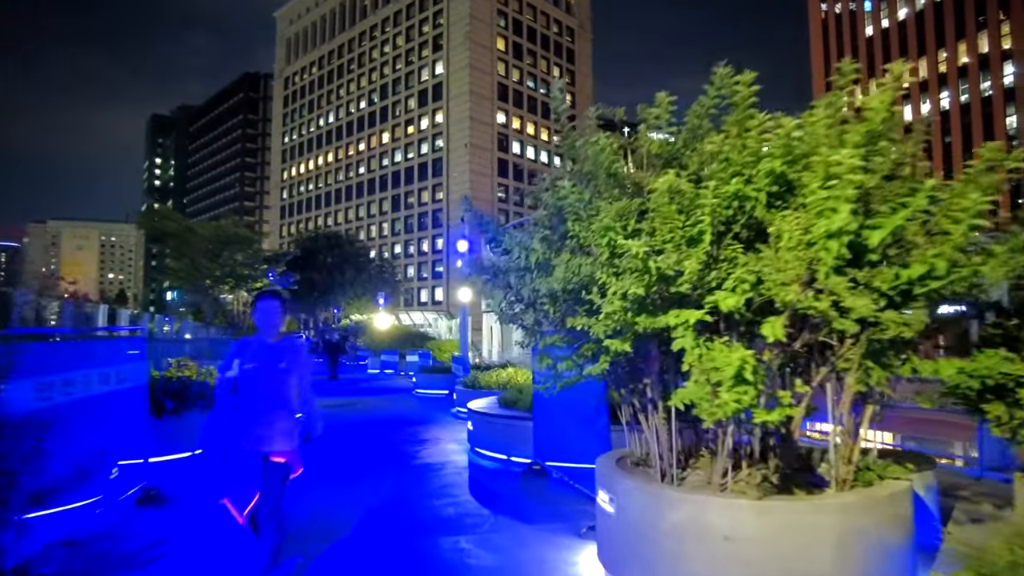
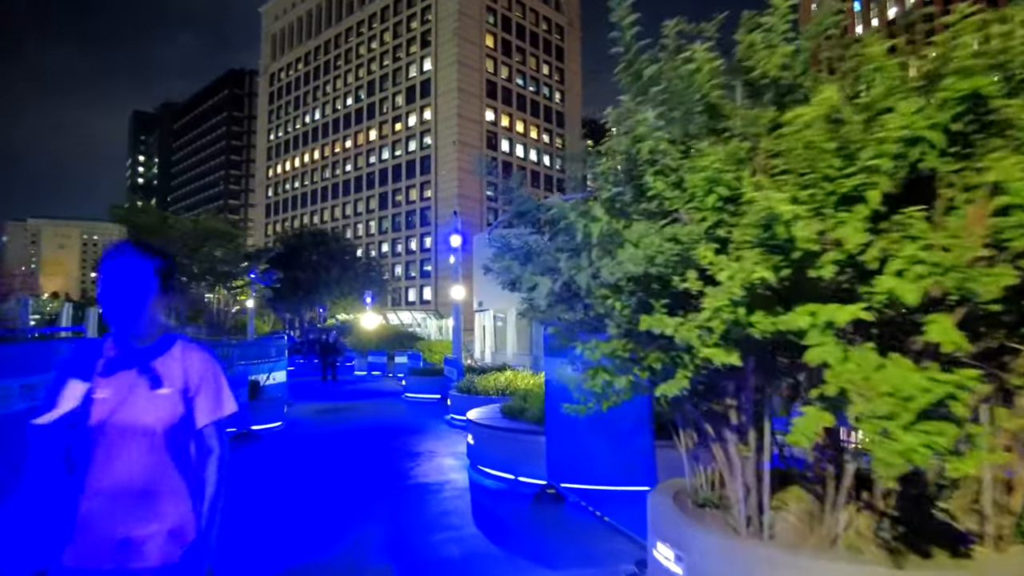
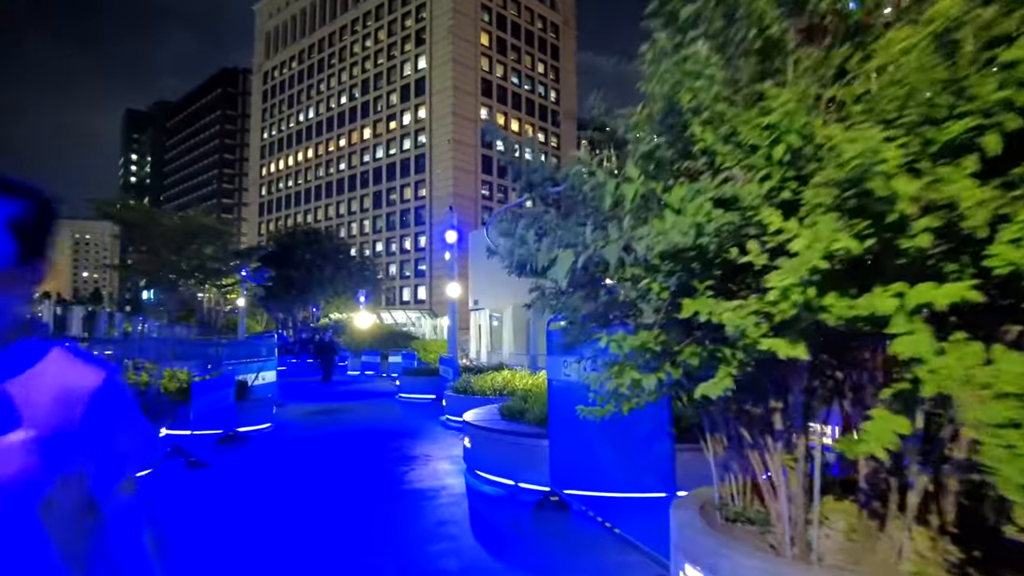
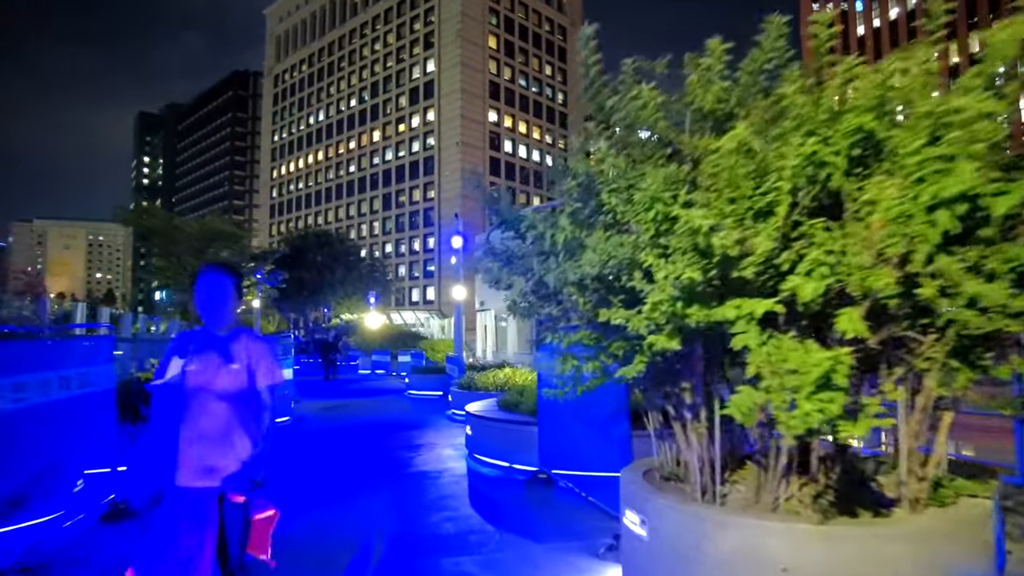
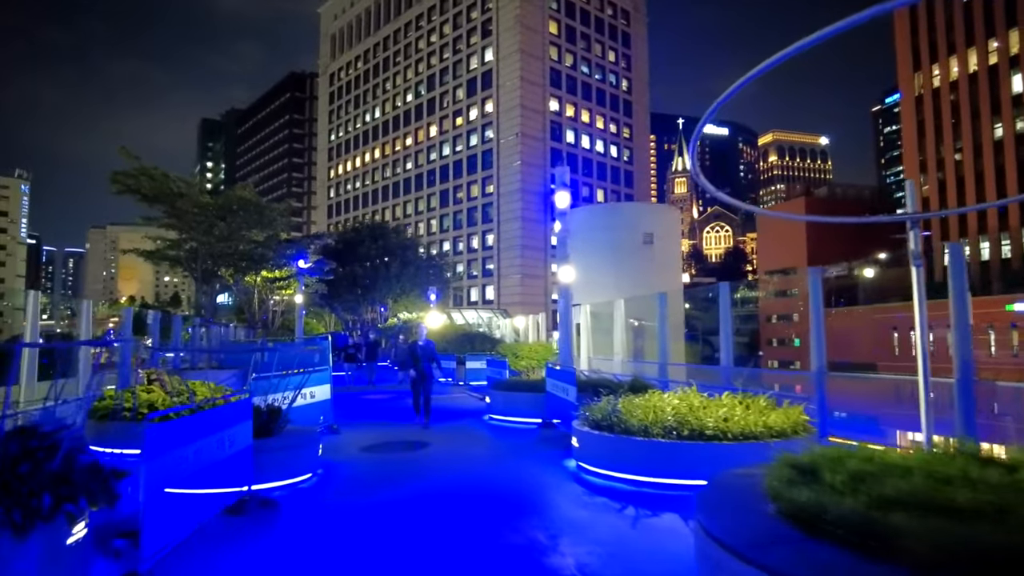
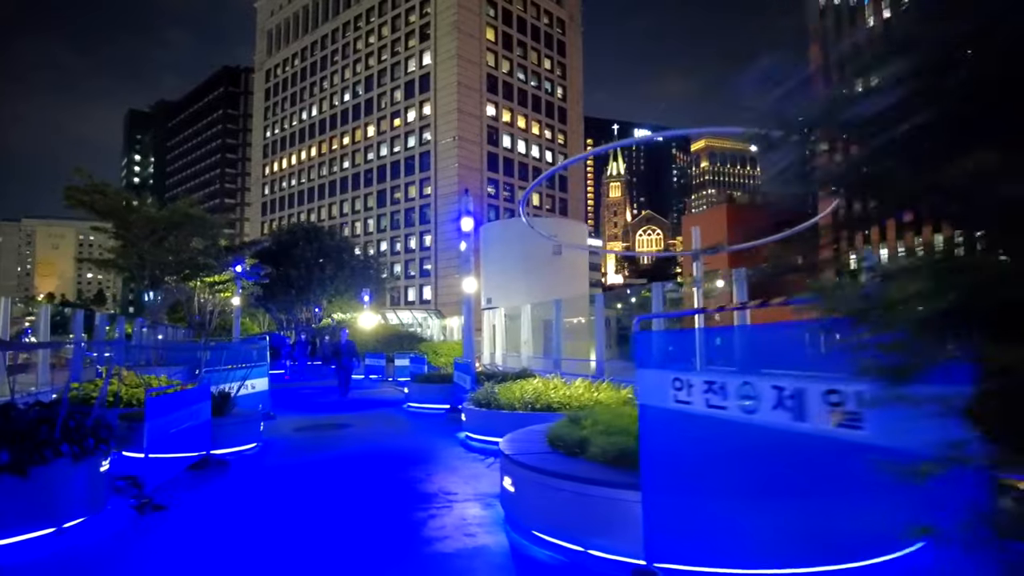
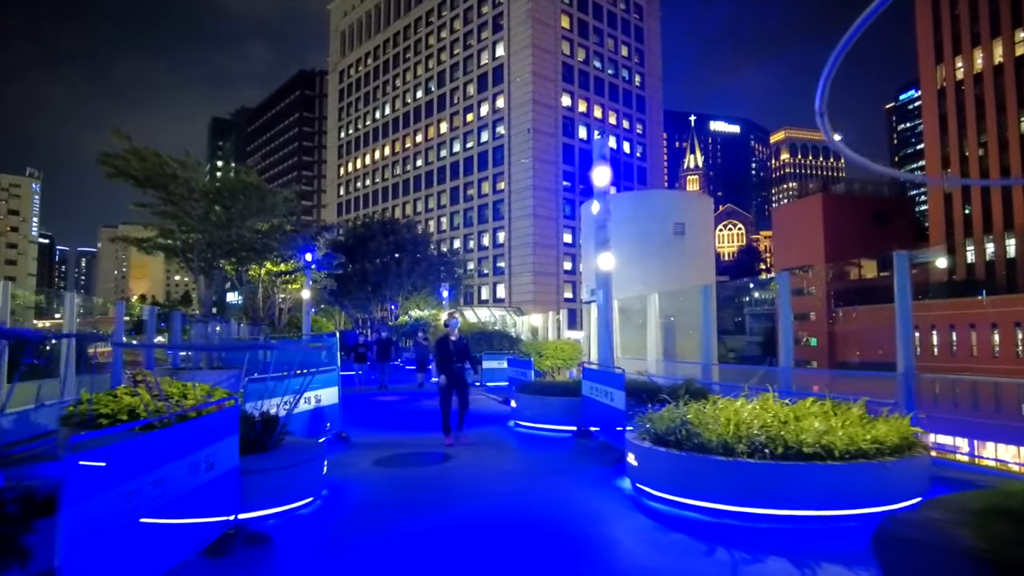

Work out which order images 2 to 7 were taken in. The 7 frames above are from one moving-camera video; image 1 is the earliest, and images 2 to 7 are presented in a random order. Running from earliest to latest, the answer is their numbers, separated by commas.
4, 2, 3, 6, 5, 7
